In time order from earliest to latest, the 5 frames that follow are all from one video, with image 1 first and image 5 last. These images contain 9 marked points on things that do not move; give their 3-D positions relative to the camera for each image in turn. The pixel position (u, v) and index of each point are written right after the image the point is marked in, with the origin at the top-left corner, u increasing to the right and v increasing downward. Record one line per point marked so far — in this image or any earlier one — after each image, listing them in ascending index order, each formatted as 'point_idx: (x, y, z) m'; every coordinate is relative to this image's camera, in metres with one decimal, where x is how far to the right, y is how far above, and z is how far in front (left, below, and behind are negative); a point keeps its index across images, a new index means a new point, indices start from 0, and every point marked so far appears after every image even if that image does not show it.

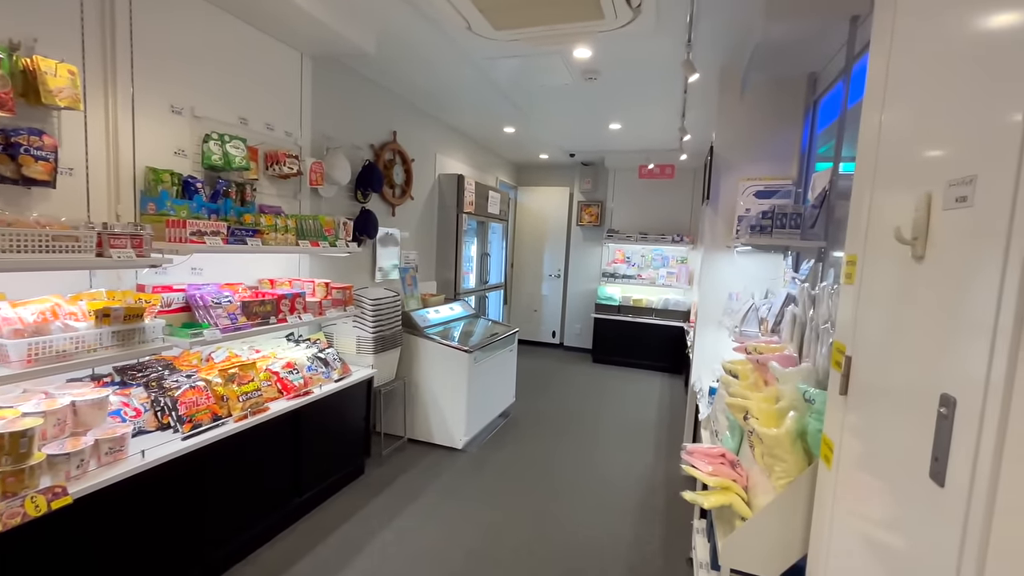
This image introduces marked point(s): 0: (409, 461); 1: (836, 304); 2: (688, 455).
0: (-0.8, -1.3, +3.4) m
1: (+1.2, -0.1, +1.6) m
2: (+0.7, -0.6, +1.7) m
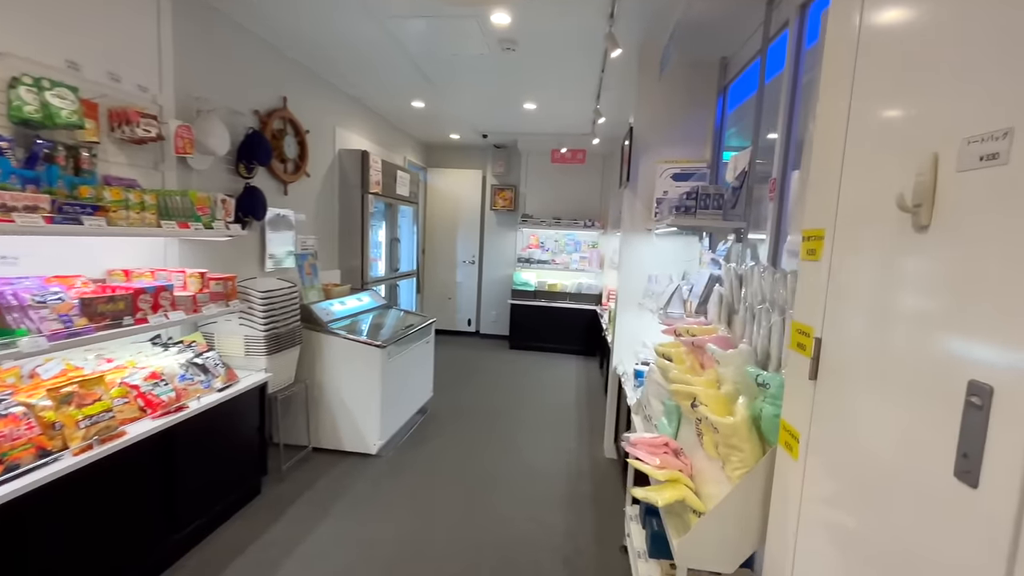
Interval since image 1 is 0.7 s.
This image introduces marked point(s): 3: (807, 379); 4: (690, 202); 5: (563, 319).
0: (-1.3, -1.2, +3.0) m
1: (+0.9, 0.0, +1.6) m
2: (+0.4, -0.6, +1.6) m
3: (+0.7, -0.2, +1.0) m
4: (+0.9, +0.4, +2.3) m
5: (+0.7, -0.4, +5.9) m
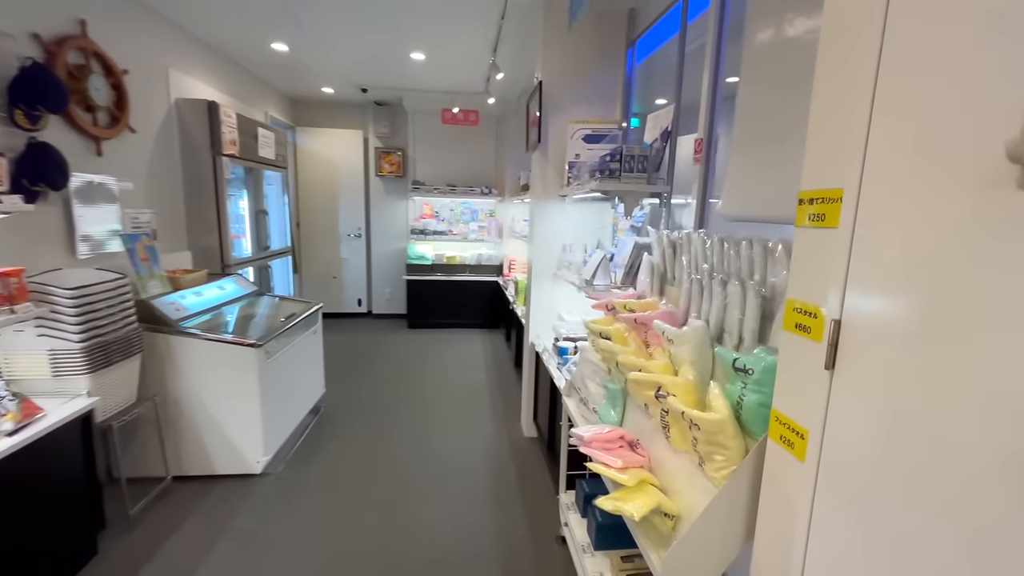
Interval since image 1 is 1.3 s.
0: (-1.7, -1.1, +2.4) m
1: (+0.7, +0.1, +1.5) m
2: (+0.2, -0.5, +1.4) m
3: (+0.6, -0.2, +0.9) m
4: (+0.5, +0.6, +2.1) m
5: (-0.6, -0.1, +5.6) m
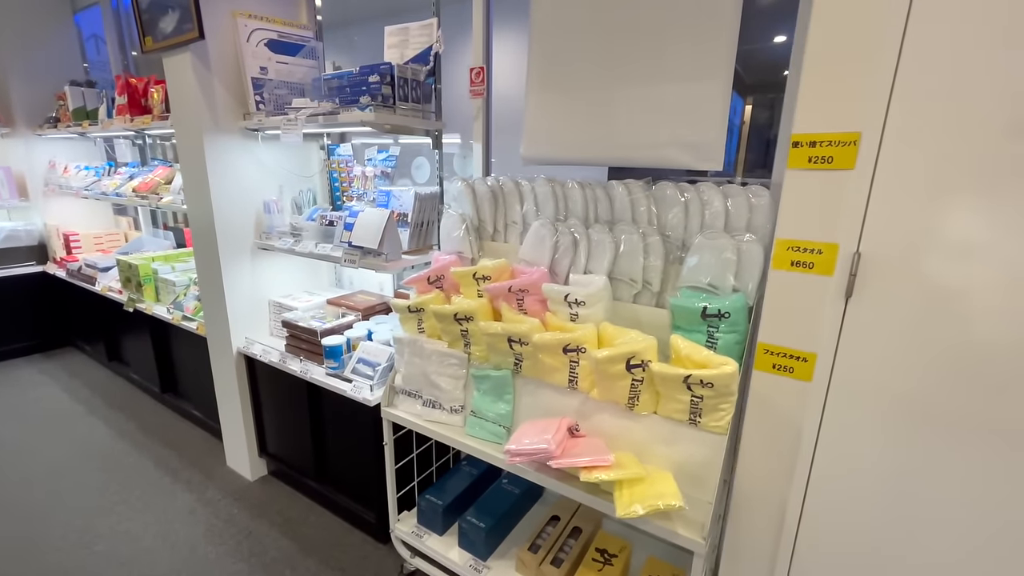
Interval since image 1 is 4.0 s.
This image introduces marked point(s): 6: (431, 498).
0: (-1.8, -1.5, +0.4) m
1: (+0.2, +0.3, +1.4) m
2: (+0.1, -0.4, +1.1) m
3: (+0.7, 0.0, +1.0) m
4: (-0.4, +0.7, +1.6) m
5: (-3.7, -0.1, +3.1) m
6: (-0.3, -0.8, +1.6) m
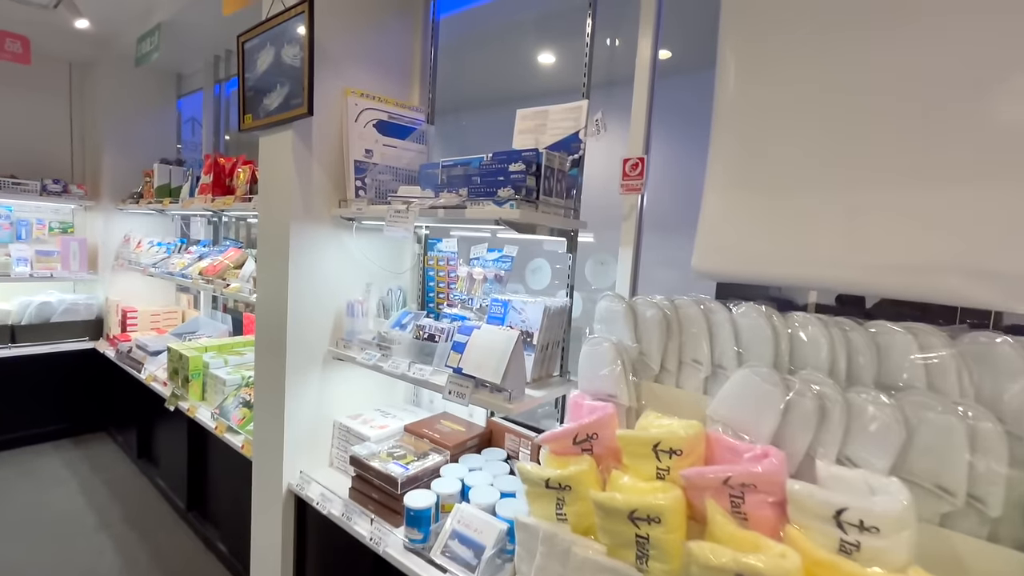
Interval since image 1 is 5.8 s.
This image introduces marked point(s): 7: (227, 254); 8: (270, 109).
0: (-1.6, -1.5, -0.2) m
1: (+0.7, -0.1, +1.0) m
2: (+0.5, -0.7, +0.6) m
3: (+1.1, -0.4, +0.4) m
4: (0.0, +0.3, +1.2) m
5: (-3.2, -0.6, +2.9) m
6: (+0.1, -1.1, +1.0) m
7: (-1.6, +0.2, +2.6) m
8: (-0.8, +0.6, +1.6) m
